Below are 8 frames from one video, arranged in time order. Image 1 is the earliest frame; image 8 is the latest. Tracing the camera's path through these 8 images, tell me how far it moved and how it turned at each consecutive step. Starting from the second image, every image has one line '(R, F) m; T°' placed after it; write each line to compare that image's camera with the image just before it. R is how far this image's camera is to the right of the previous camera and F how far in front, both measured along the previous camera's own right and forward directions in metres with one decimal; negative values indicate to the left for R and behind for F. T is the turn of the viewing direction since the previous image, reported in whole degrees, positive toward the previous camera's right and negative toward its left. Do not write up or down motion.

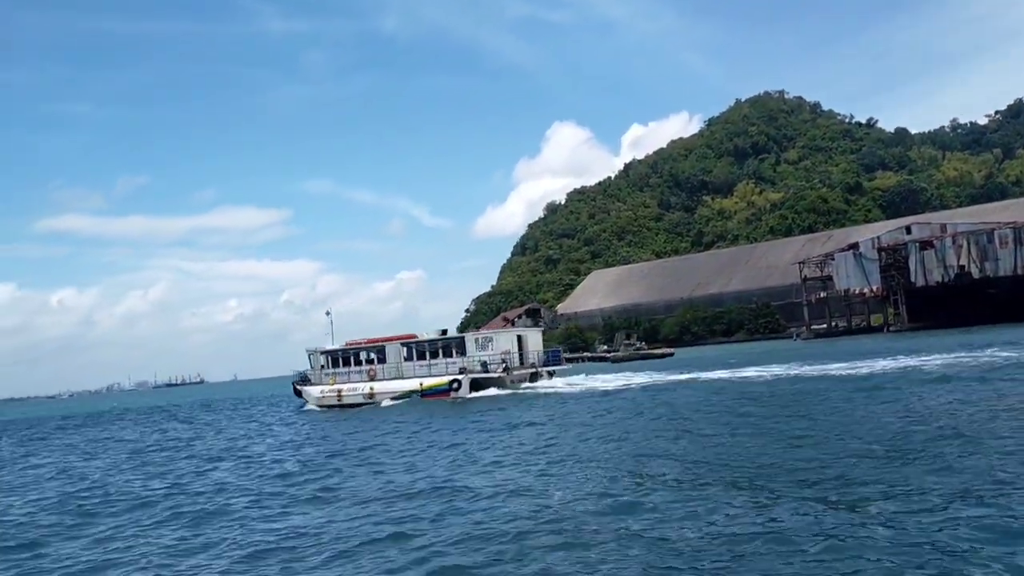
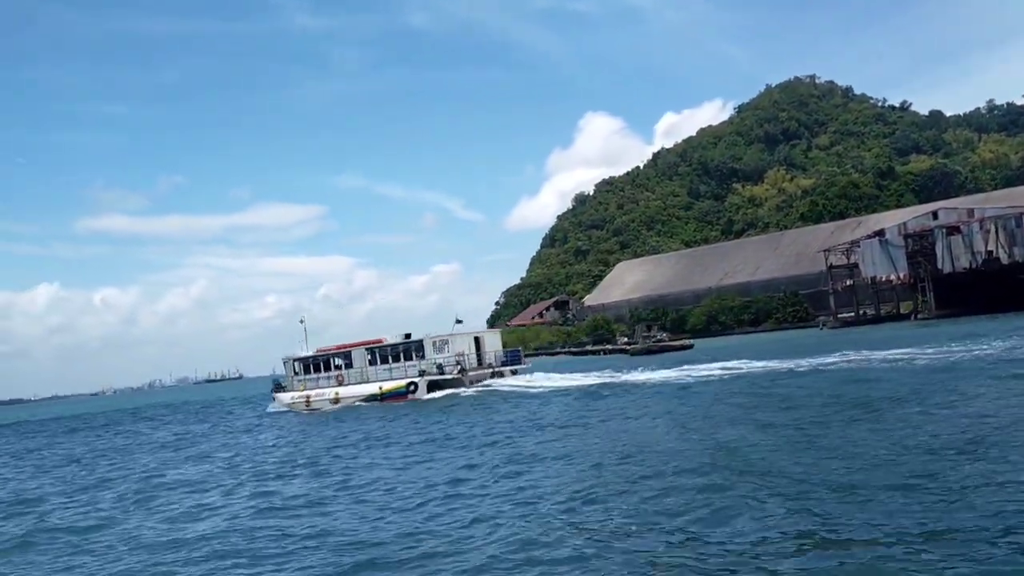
(+0.8, 0.0) m; -2°
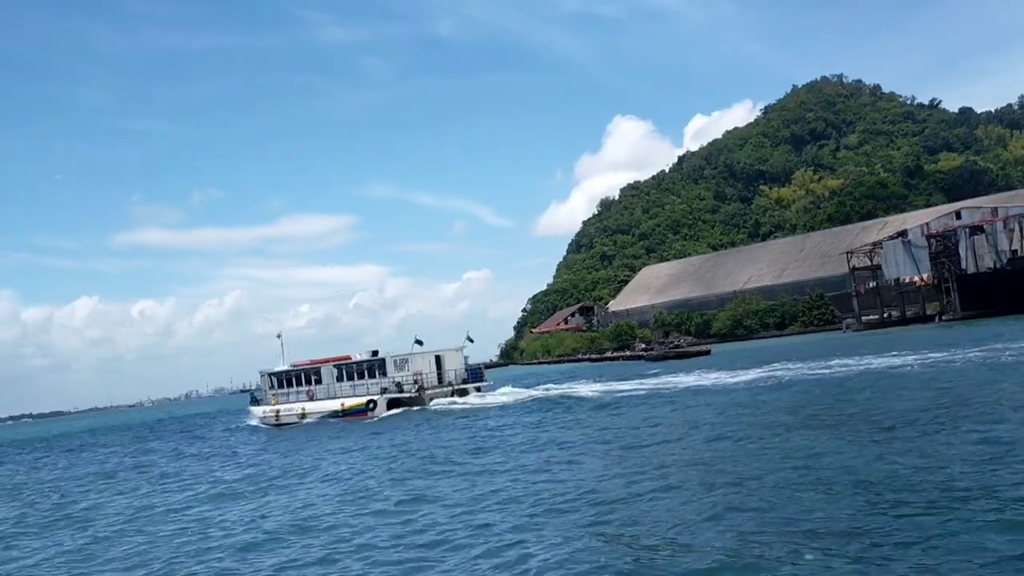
(+0.8, -0.1) m; -2°
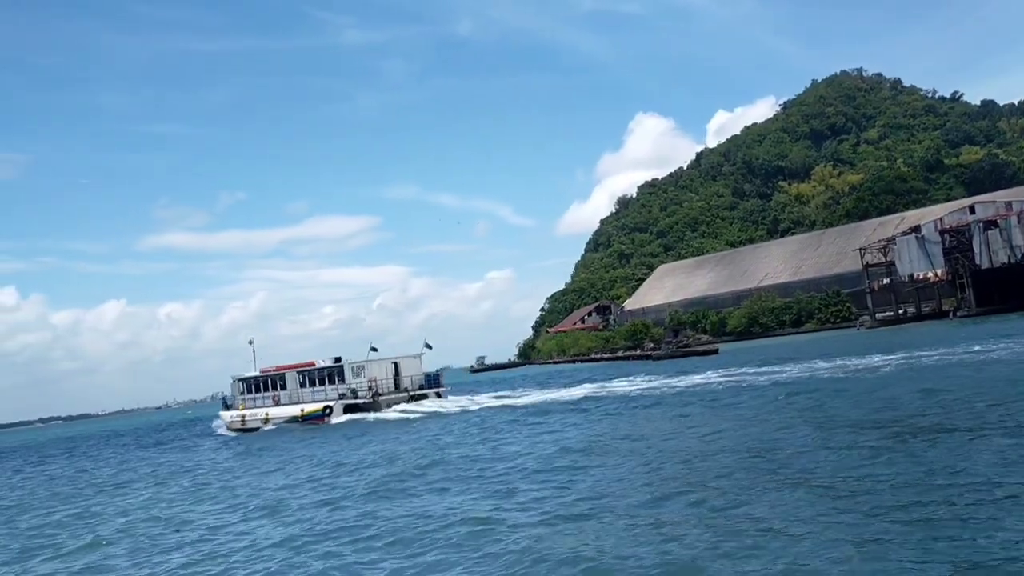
(+0.7, -0.1) m; -1°
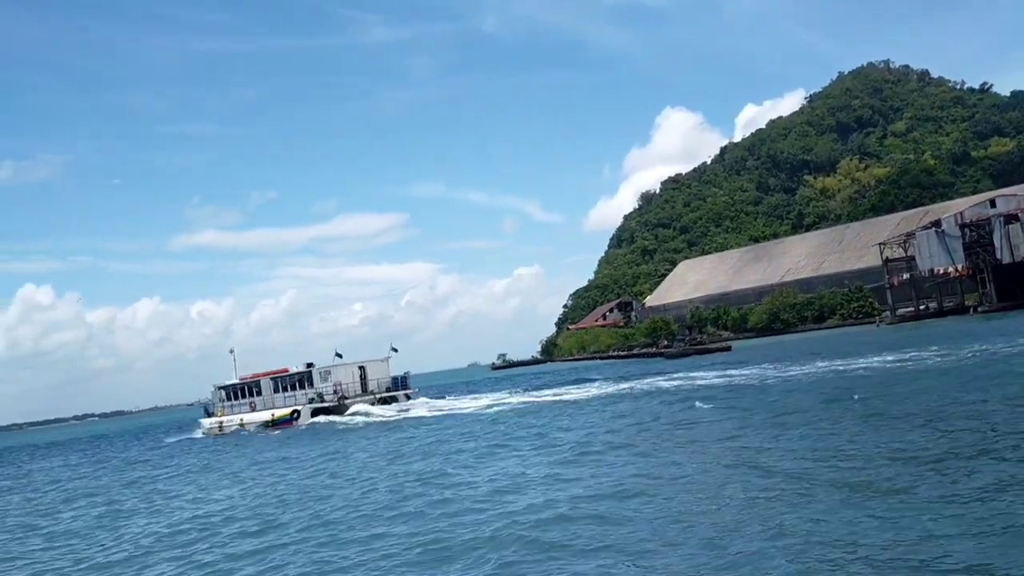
(+0.7, -0.2) m; -2°
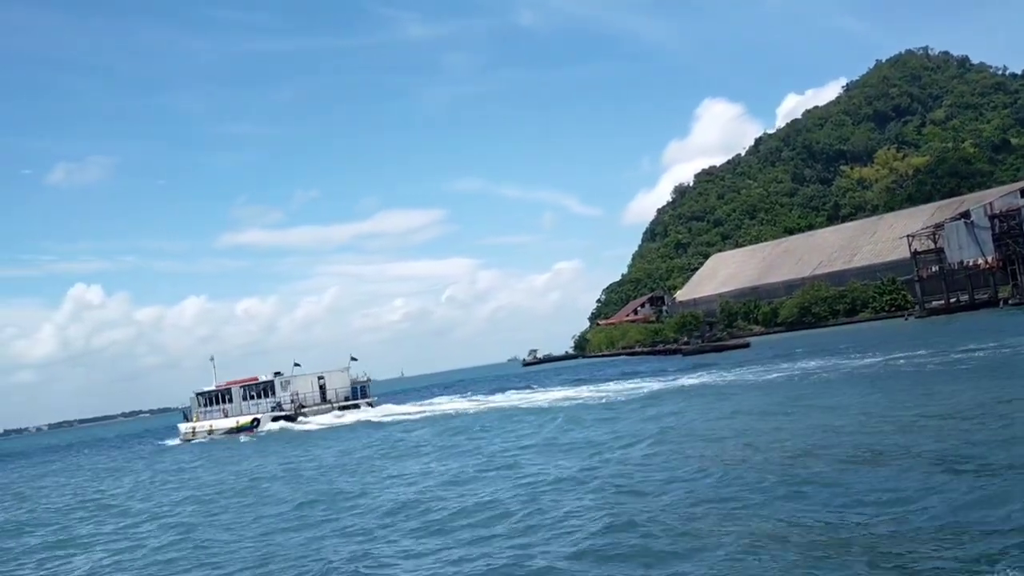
(+1.0, -0.3) m; -2°
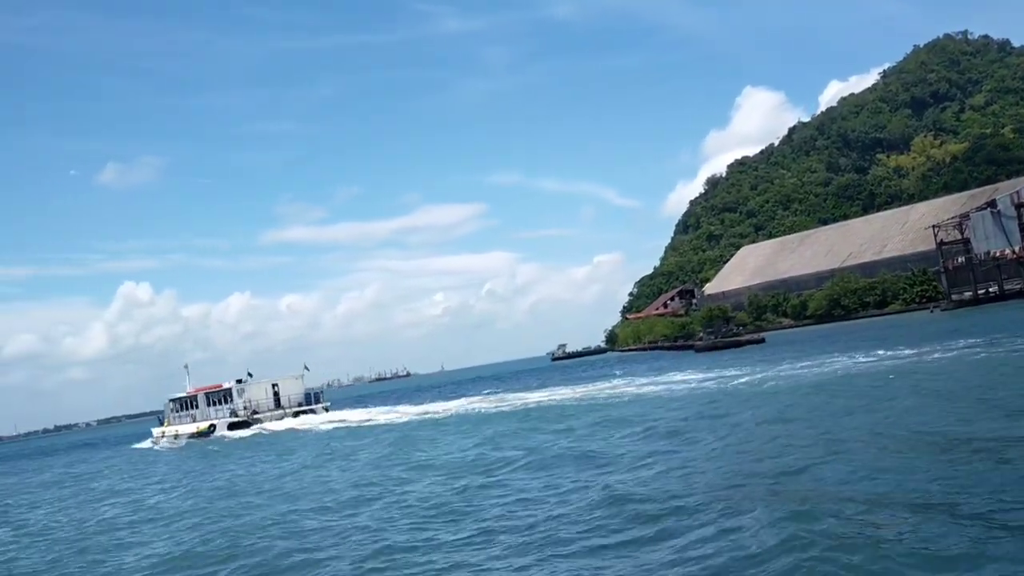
(+1.1, -0.3) m; -2°
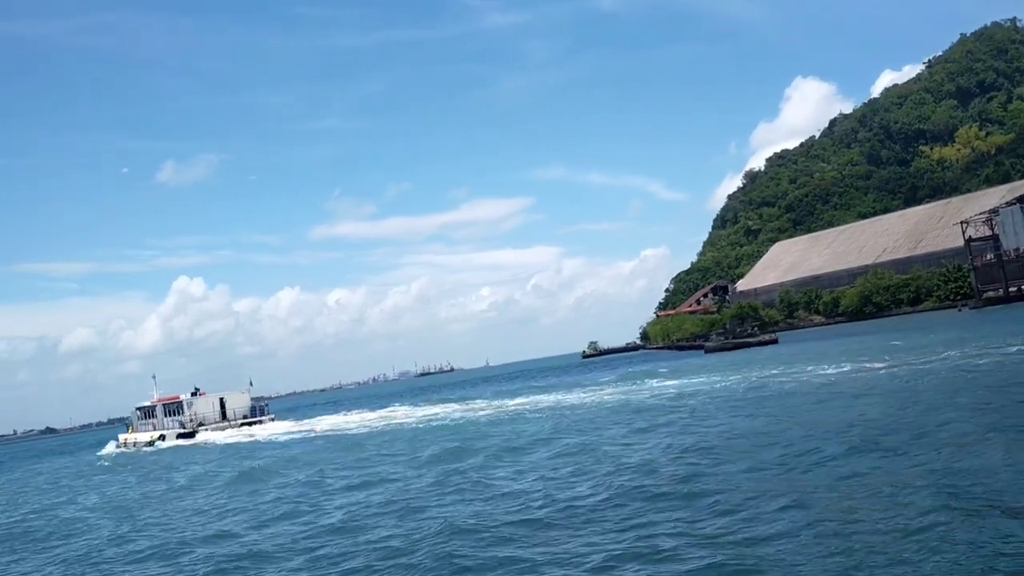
(+1.3, -0.3) m; -2°
